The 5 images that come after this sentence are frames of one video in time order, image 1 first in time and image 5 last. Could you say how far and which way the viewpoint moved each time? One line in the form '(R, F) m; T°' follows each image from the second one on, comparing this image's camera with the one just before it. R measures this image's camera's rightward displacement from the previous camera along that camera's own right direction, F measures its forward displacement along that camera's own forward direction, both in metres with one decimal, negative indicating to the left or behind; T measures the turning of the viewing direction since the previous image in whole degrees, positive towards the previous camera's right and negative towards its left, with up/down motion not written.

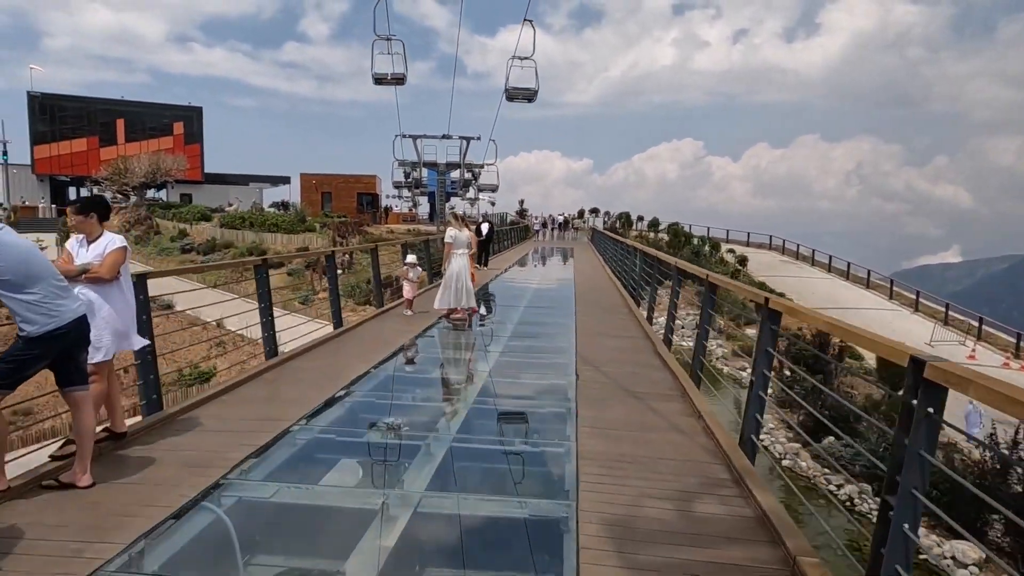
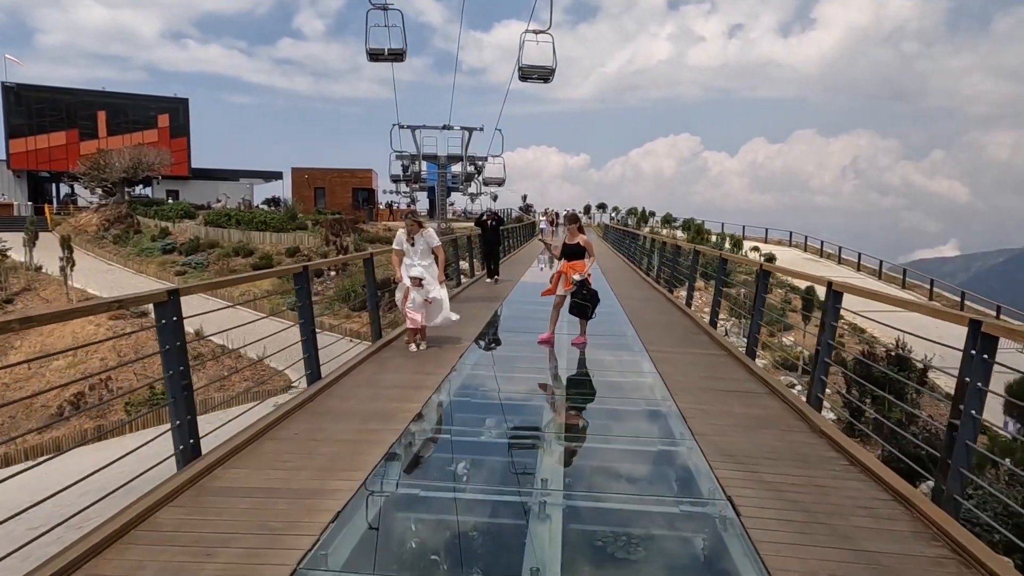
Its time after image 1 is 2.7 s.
(-0.5, +2.6) m; 0°
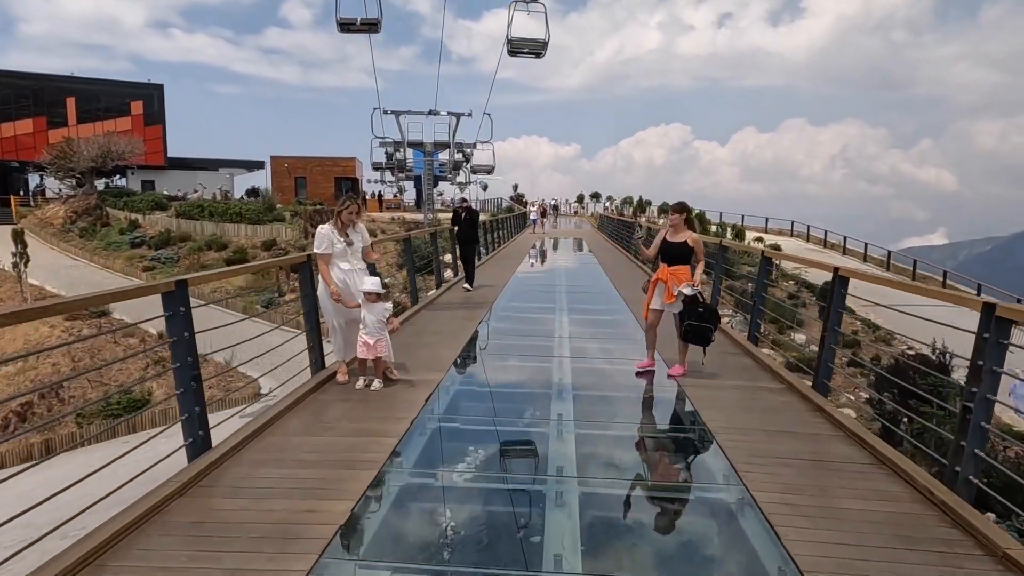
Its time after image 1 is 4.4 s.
(0.0, +1.8) m; +1°
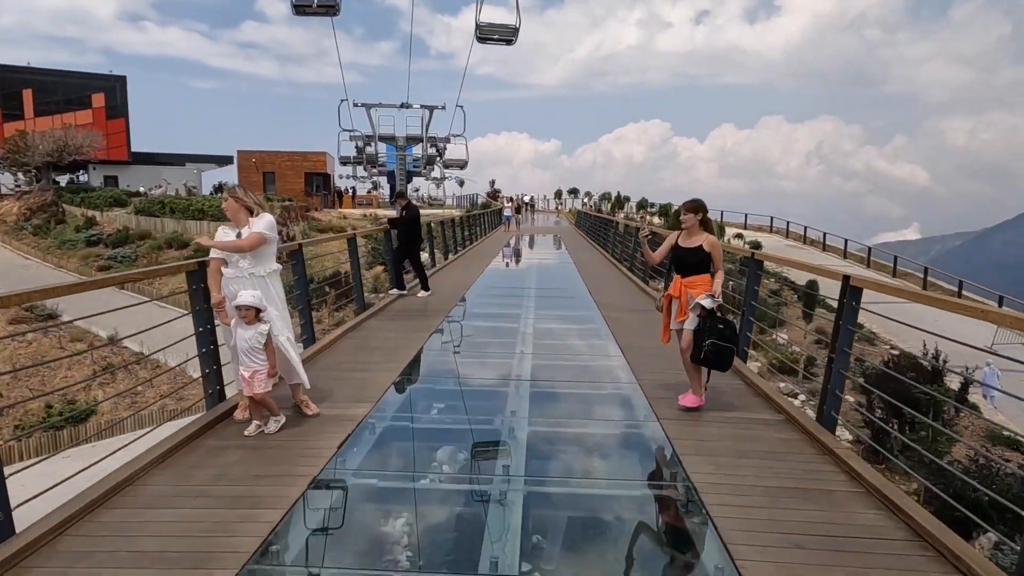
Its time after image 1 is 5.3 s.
(+0.3, +1.0) m; +2°
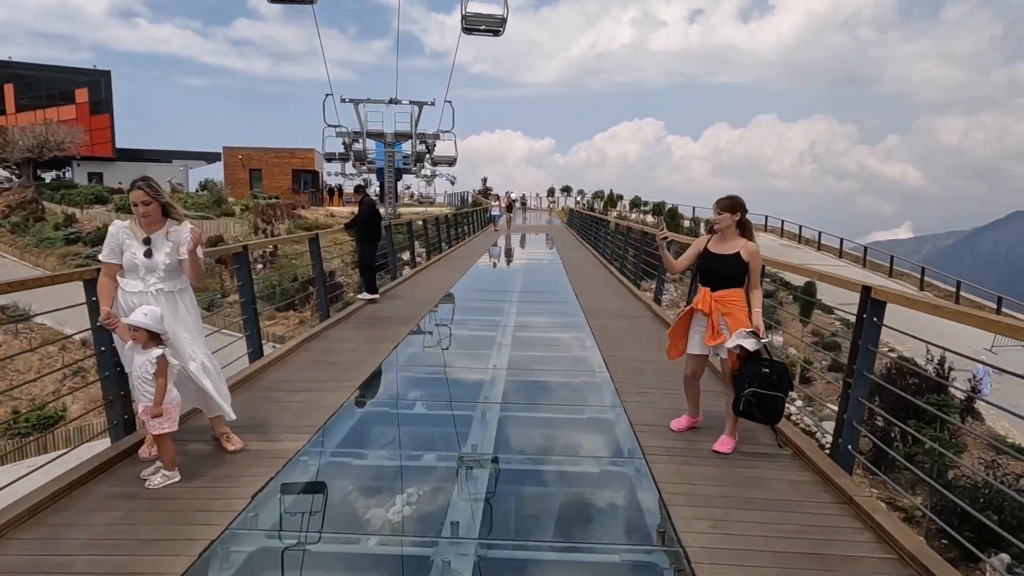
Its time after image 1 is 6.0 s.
(+0.2, +0.6) m; +1°
